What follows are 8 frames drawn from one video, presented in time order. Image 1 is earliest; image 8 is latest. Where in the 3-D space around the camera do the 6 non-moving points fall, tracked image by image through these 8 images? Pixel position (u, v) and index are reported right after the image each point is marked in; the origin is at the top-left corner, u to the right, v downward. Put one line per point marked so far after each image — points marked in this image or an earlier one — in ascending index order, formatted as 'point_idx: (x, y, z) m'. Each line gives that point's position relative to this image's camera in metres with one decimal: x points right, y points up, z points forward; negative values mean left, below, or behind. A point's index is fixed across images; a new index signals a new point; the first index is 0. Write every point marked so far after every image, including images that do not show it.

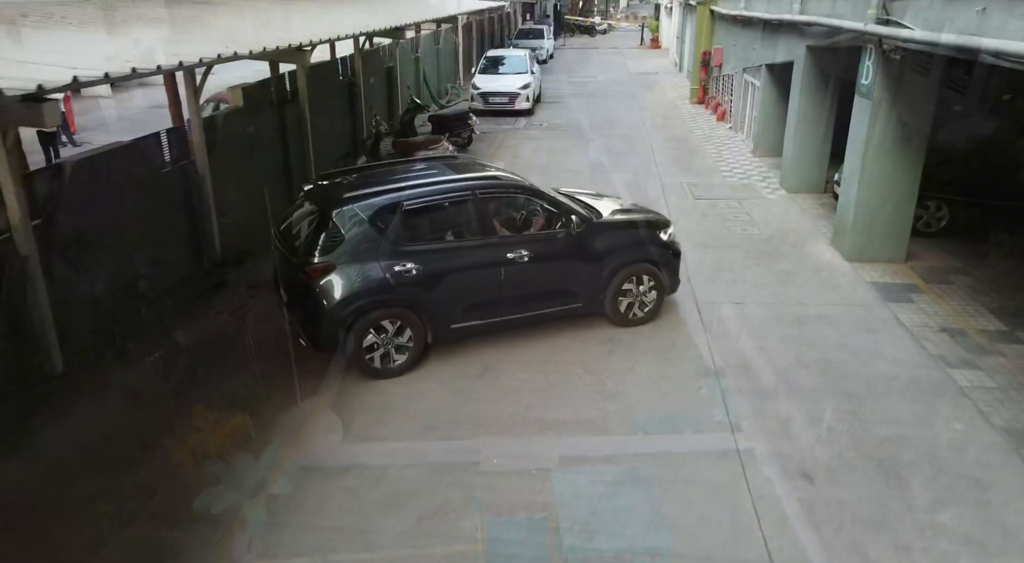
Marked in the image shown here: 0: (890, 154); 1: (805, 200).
0: (+4.3, +1.4, +8.4) m
1: (+4.5, +1.2, +11.6) m
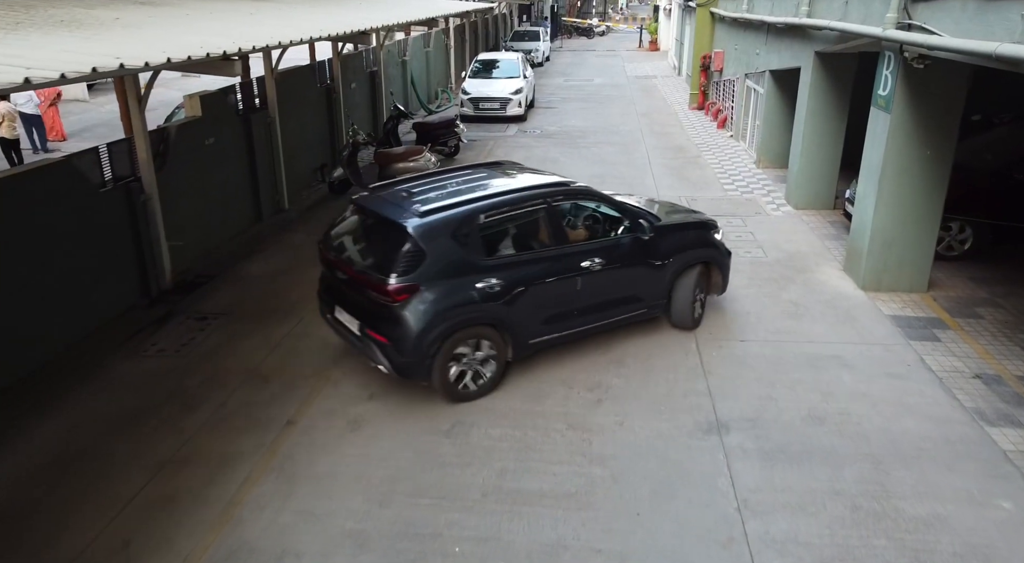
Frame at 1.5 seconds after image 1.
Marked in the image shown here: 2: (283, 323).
0: (+4.1, +1.1, +7.6) m
1: (+4.3, +0.9, +10.7) m
2: (-2.3, -0.4, +7.6) m
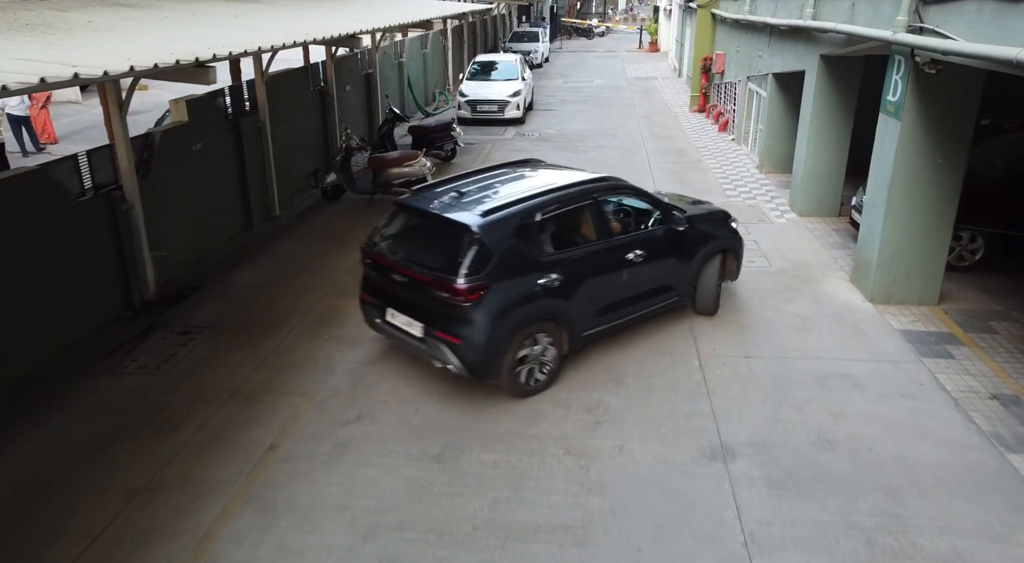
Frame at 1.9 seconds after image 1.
0: (+4.0, +1.0, +7.3) m
1: (+4.3, +0.8, +10.5) m
2: (-2.4, -0.5, +7.3) m
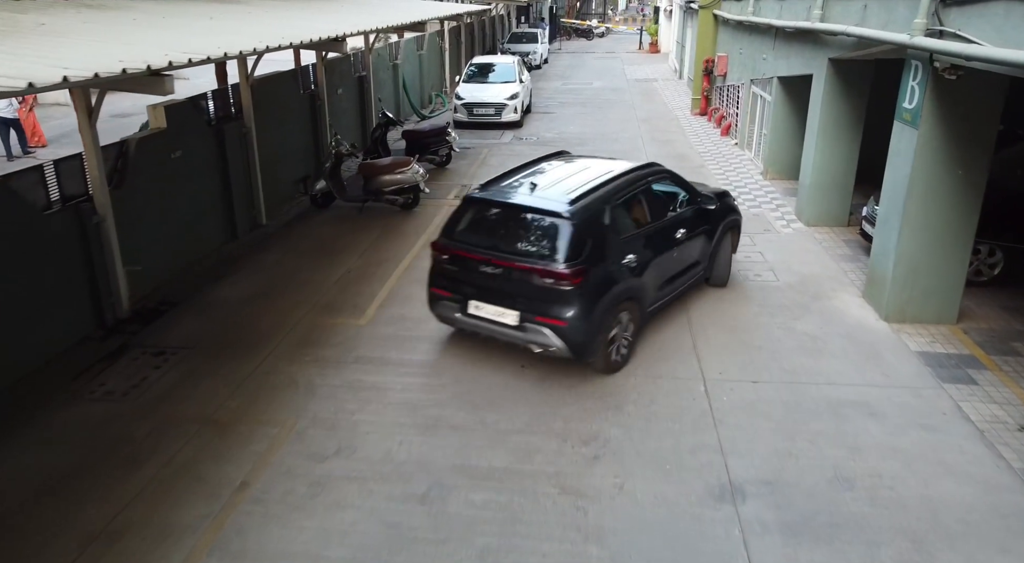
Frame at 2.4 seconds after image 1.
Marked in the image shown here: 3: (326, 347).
0: (+4.0, +0.8, +6.9) m
1: (+4.2, +0.6, +10.0) m
2: (-2.4, -0.7, +6.9) m
3: (-1.7, -0.6, +7.1) m
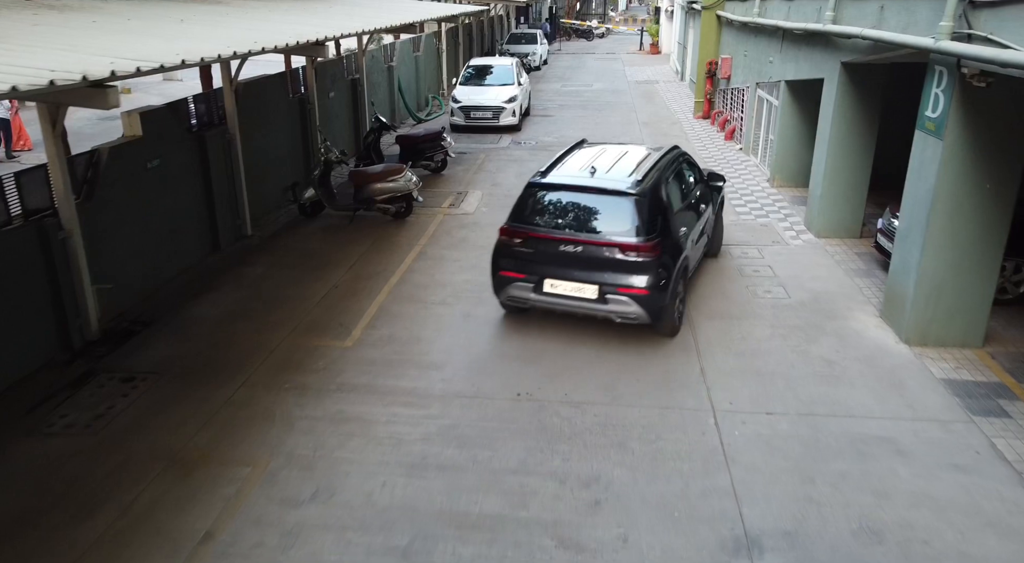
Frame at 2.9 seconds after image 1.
0: (+3.9, +0.6, +6.5) m
1: (+4.2, +0.4, +9.6) m
2: (-2.5, -0.9, +6.4) m
3: (-1.8, -0.8, +6.6) m
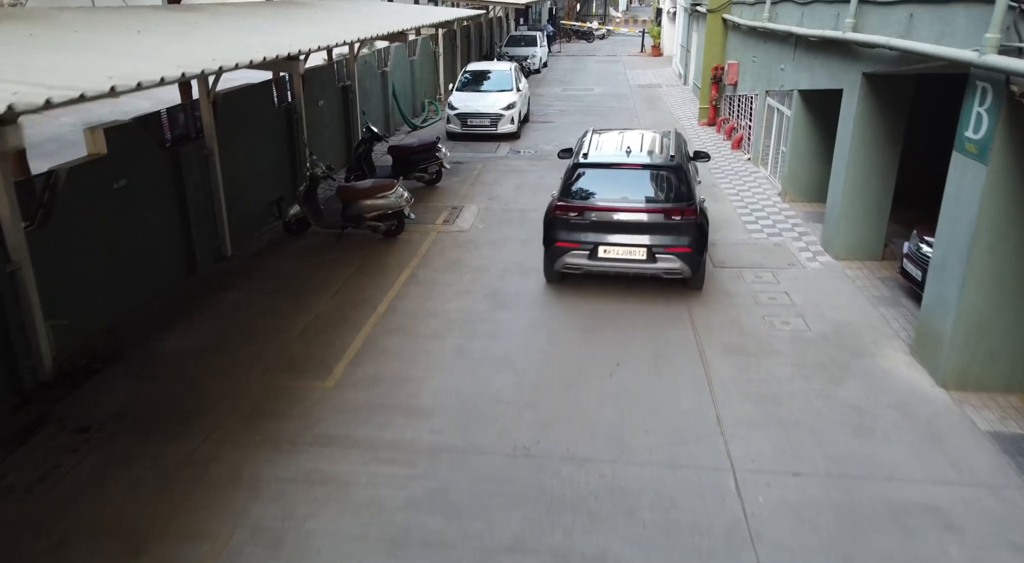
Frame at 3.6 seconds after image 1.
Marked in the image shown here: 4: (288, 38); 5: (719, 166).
0: (+3.9, +0.3, +5.8) m
1: (+4.1, +0.1, +8.9) m
2: (-2.5, -1.2, +5.8) m
3: (-1.8, -1.1, +6.0) m
4: (-2.2, +2.4, +7.5) m
5: (+4.0, +2.2, +14.5) m
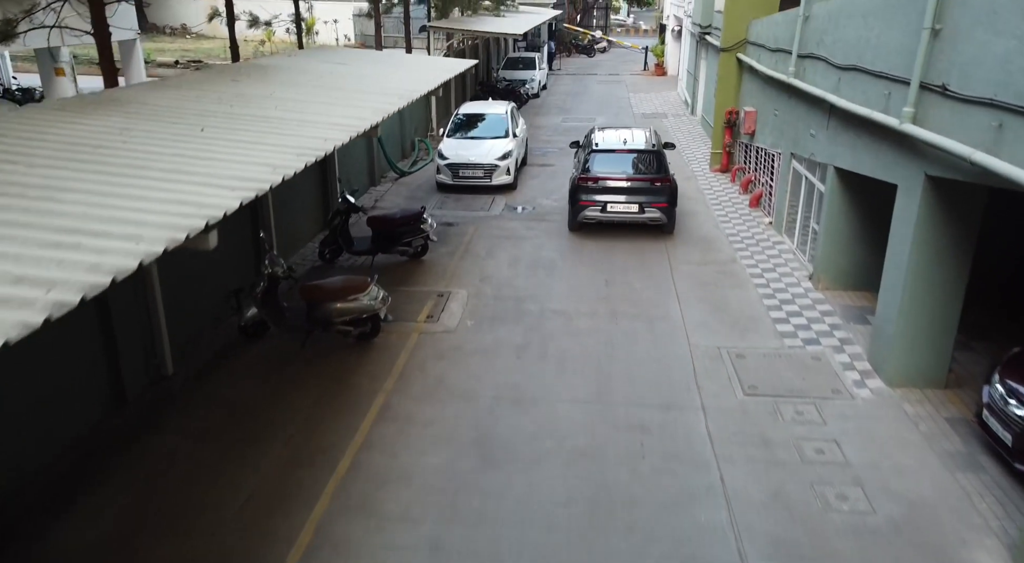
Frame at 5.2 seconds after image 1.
0: (+3.8, -1.0, +4.3) m
1: (+4.0, -1.2, +7.4) m
2: (-2.6, -2.5, +4.3) m
3: (-1.9, -2.5, +4.5) m
4: (-2.3, +1.1, +6.0) m
5: (+3.9, +0.9, +13.0) m
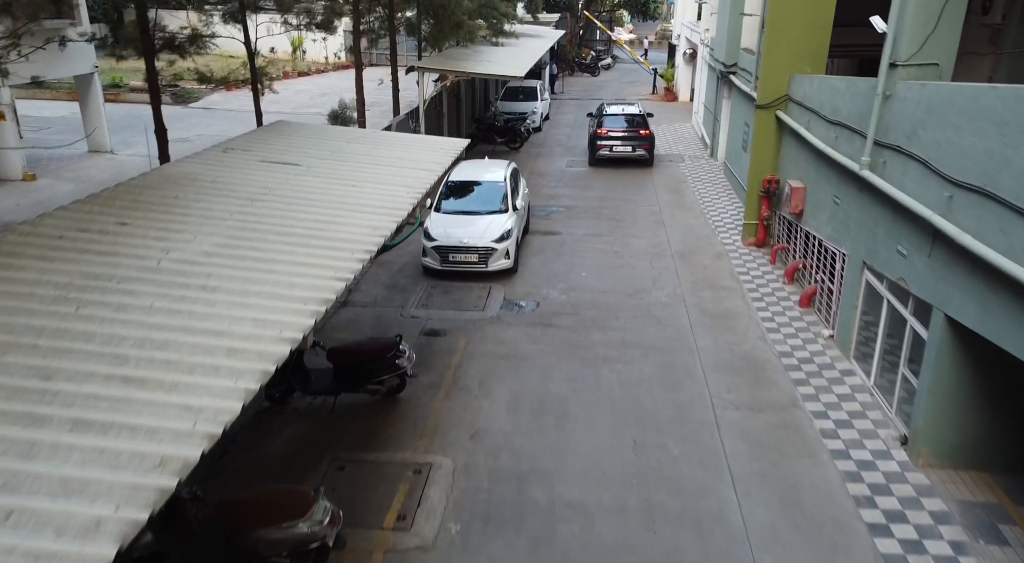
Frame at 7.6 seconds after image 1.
0: (+3.8, -2.9, +1.8) m
1: (+4.1, -3.1, +4.9) m
2: (-2.6, -4.3, +1.8) m
3: (-1.9, -4.3, +1.9) m
4: (-2.3, -0.8, +3.4) m
5: (+3.9, -1.0, +10.5) m
